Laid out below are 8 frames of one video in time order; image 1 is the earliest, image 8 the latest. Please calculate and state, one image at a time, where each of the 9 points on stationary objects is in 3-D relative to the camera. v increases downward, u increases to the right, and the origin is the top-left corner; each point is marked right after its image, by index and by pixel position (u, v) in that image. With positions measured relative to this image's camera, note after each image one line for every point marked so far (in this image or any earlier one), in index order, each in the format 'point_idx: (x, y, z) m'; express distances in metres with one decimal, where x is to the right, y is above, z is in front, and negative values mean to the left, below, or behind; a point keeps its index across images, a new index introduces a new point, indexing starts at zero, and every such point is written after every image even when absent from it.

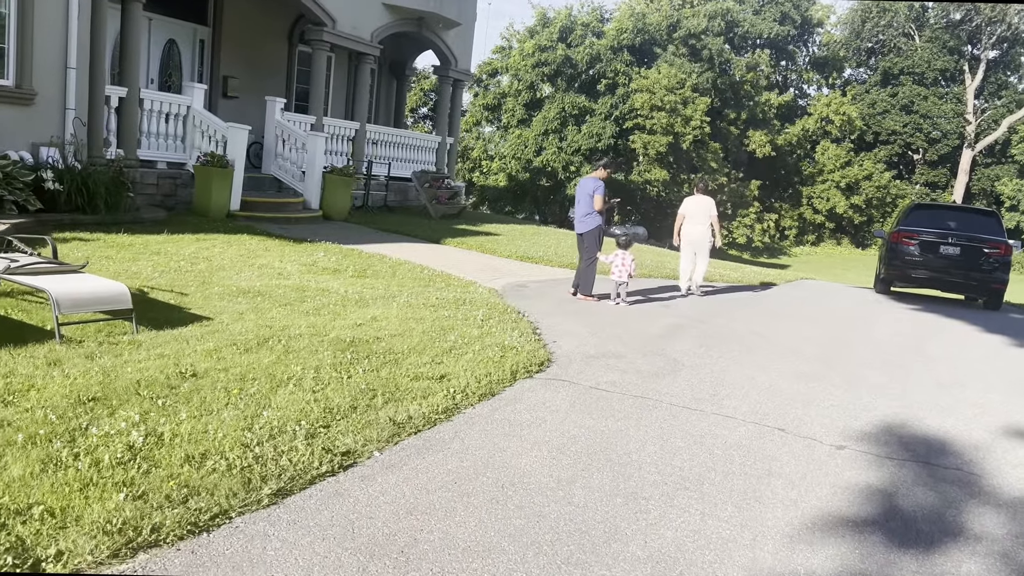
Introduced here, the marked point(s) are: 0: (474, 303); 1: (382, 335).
0: (-0.4, -0.1, +8.3) m
1: (-1.0, -0.4, +6.3) m
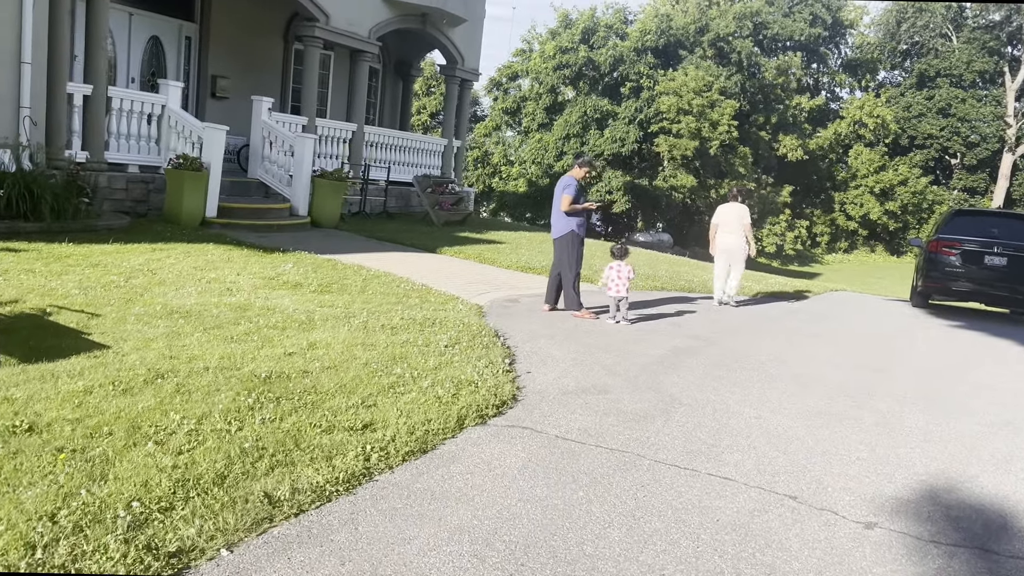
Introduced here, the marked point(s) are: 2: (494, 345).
0: (-0.6, -0.3, +7.2) m
1: (-1.2, -0.5, +5.2) m
2: (-0.1, -0.4, +6.7) m
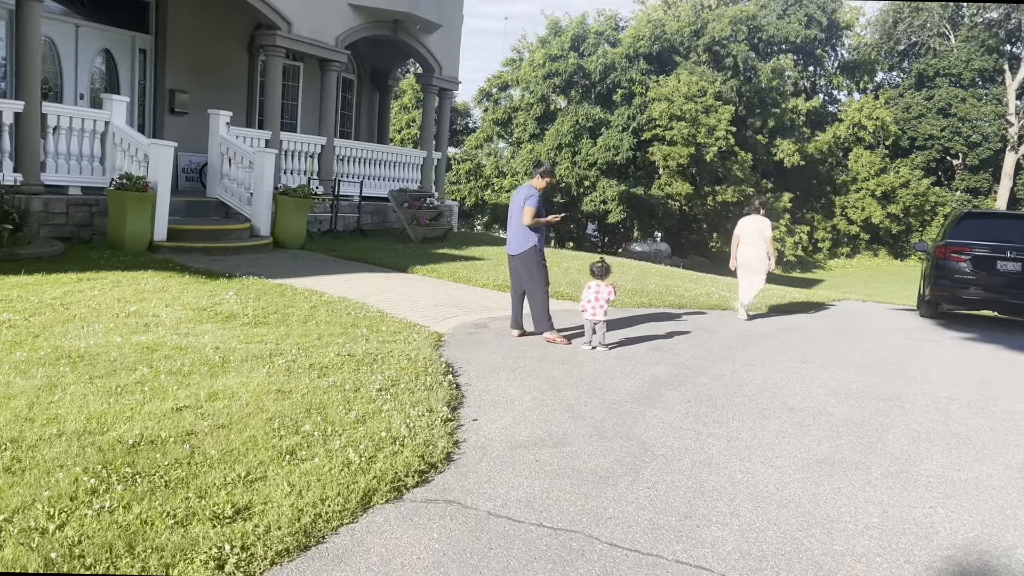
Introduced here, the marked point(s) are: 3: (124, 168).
0: (-0.9, -0.5, +6.3) m
1: (-1.6, -0.7, +4.3) m
2: (-0.5, -0.7, +5.8) m
3: (-5.2, +1.6, +11.4) m
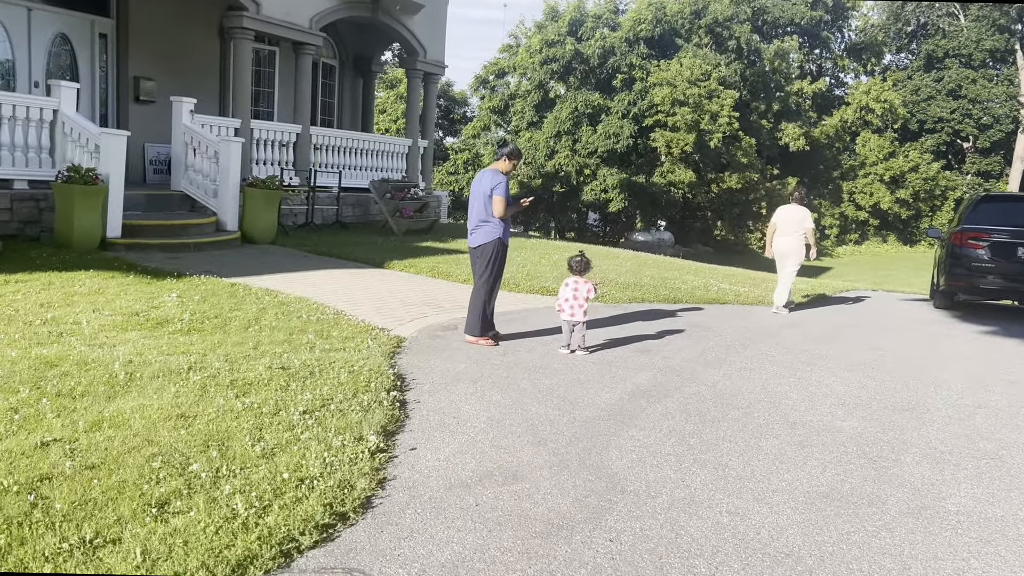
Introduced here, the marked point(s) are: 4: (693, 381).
0: (-1.2, -0.5, +5.5) m
1: (-1.9, -0.8, +3.5) m
2: (-0.8, -0.7, +4.9) m
3: (-5.4, +1.6, +10.6) m
4: (+1.4, -0.7, +6.4) m
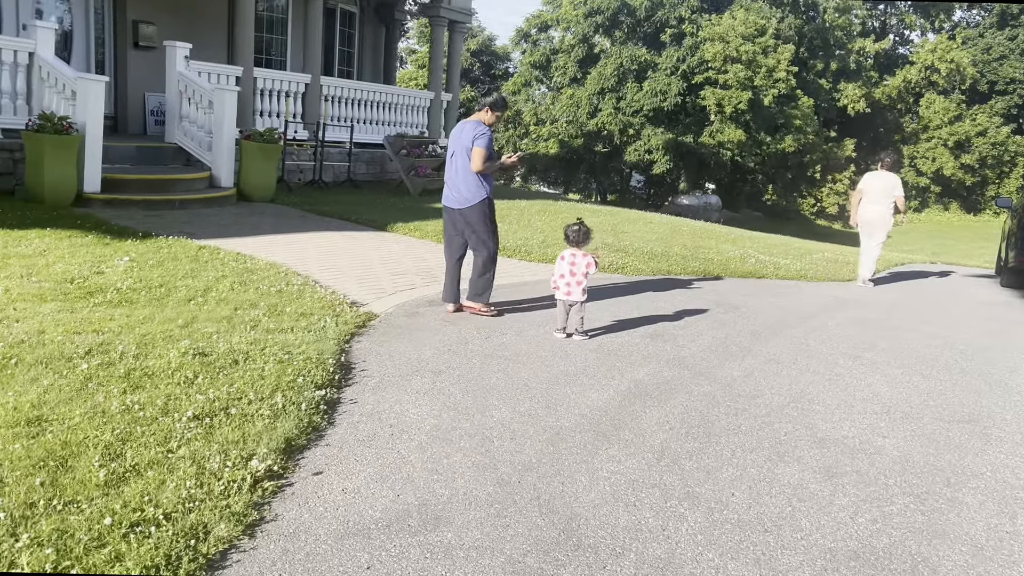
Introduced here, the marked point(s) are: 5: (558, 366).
0: (-1.4, -0.4, +4.6) m
1: (-2.2, -0.7, +2.6) m
2: (-1.0, -0.5, +4.0) m
3: (-5.3, +2.1, +9.8) m
4: (+1.2, -0.6, +5.3) m
5: (+0.3, -0.5, +5.3) m
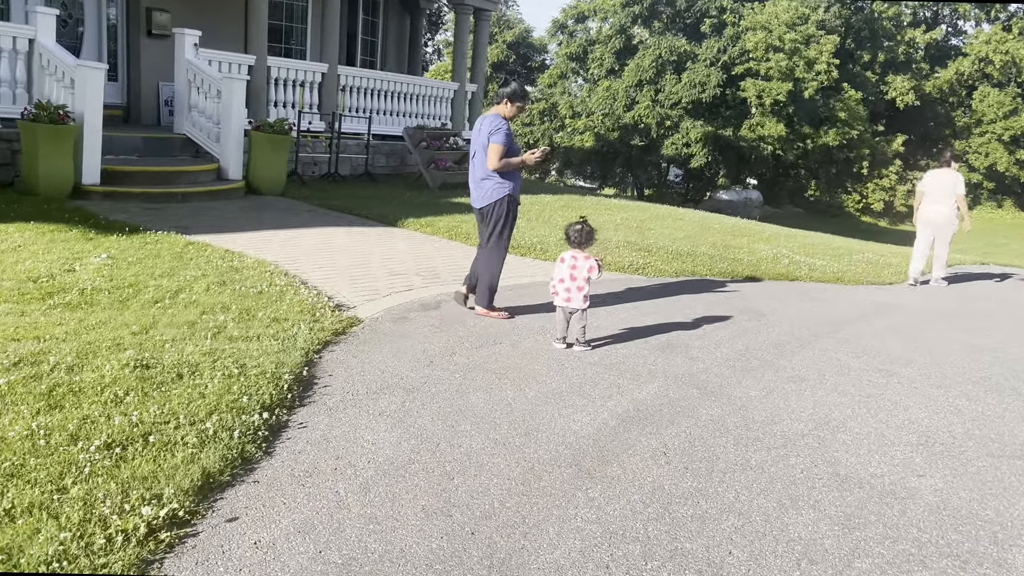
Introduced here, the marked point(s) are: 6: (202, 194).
0: (-1.5, -0.4, +4.1) m
1: (-2.4, -0.7, +2.2) m
2: (-1.1, -0.6, +3.5) m
3: (-5.1, +2.1, +9.5) m
4: (+1.1, -0.6, +4.7) m
5: (+0.2, -0.5, +4.8) m
6: (-3.7, +1.1, +10.1) m
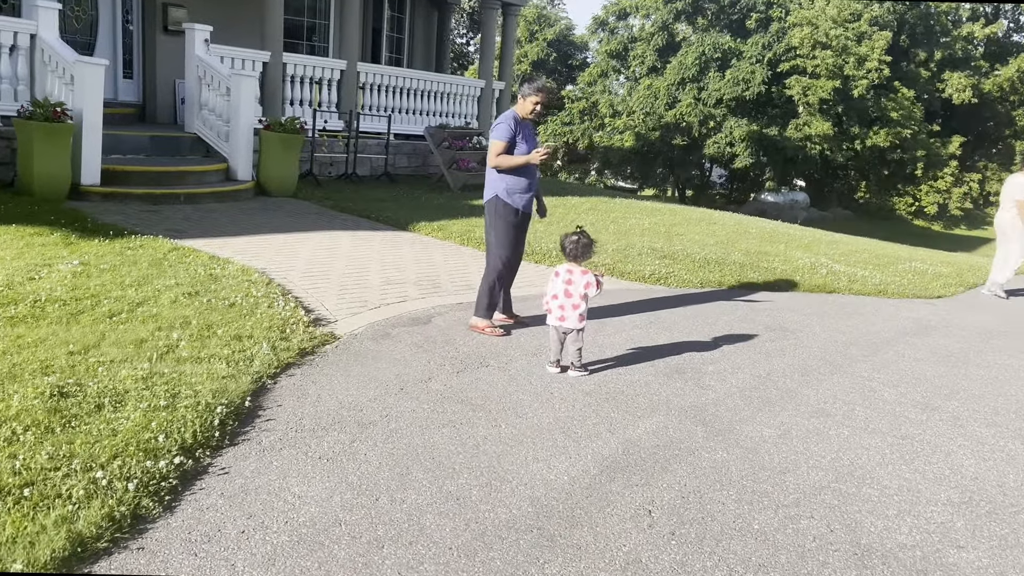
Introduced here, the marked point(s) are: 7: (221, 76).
0: (-1.6, -0.5, +3.6) m
1: (-2.6, -0.8, +1.8) m
2: (-1.3, -0.7, +3.0) m
3: (-5.0, +2.1, +9.2) m
4: (+1.0, -0.7, +4.1) m
5: (+0.1, -0.6, +4.2) m
6: (-3.5, +1.1, +9.7) m
7: (-3.6, +2.6, +10.5) m
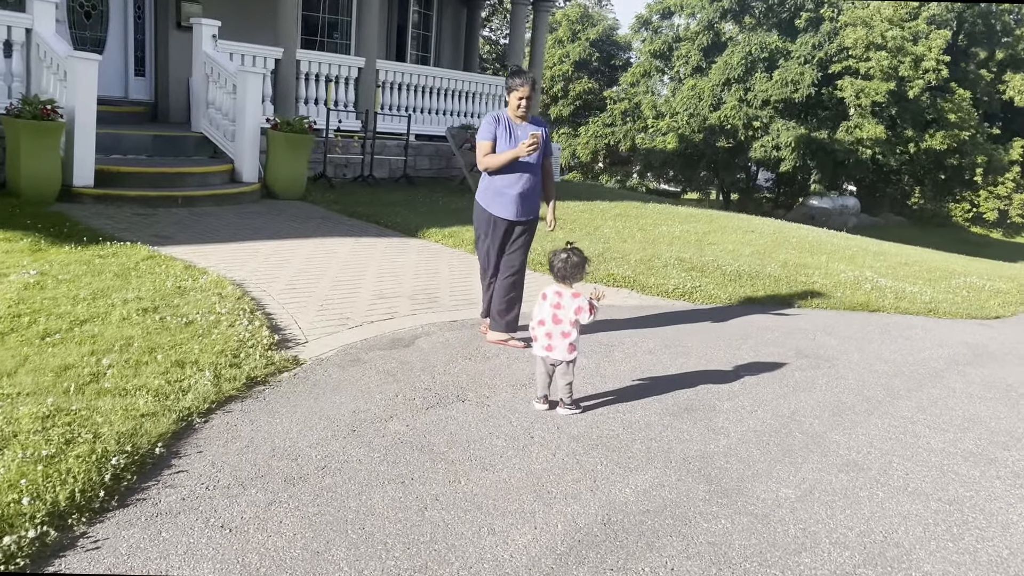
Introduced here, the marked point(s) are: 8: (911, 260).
0: (-1.8, -0.6, +3.0) m
1: (-2.9, -0.9, +1.3) m
2: (-1.5, -0.8, +2.4) m
3: (-4.8, +2.0, +8.8) m
4: (+0.9, -0.9, +3.4) m
5: (0.0, -0.8, +3.5) m
6: (-3.3, +1.0, +9.3) m
7: (-3.3, +2.5, +10.0) m
8: (+5.4, +0.4, +11.5) m
